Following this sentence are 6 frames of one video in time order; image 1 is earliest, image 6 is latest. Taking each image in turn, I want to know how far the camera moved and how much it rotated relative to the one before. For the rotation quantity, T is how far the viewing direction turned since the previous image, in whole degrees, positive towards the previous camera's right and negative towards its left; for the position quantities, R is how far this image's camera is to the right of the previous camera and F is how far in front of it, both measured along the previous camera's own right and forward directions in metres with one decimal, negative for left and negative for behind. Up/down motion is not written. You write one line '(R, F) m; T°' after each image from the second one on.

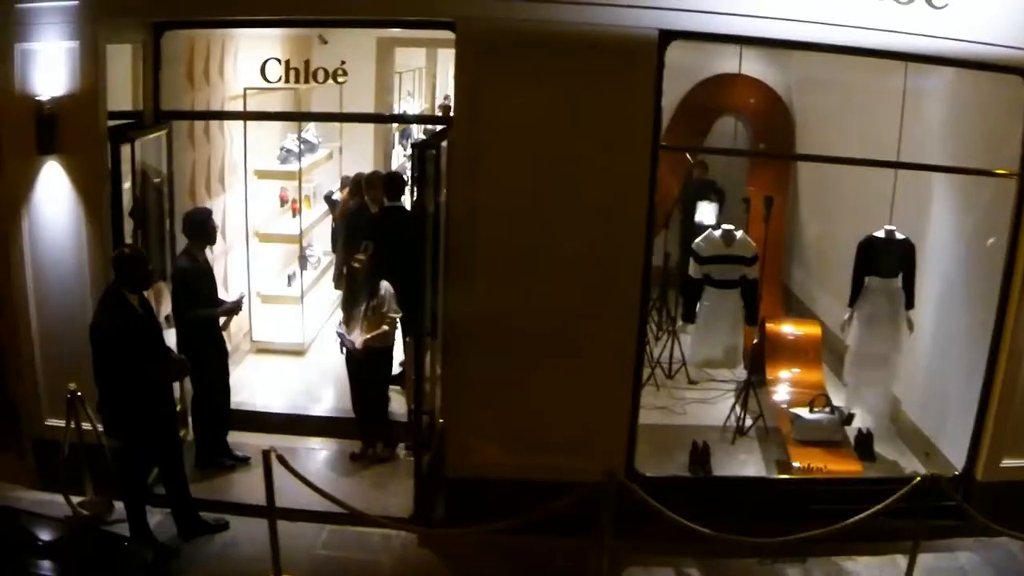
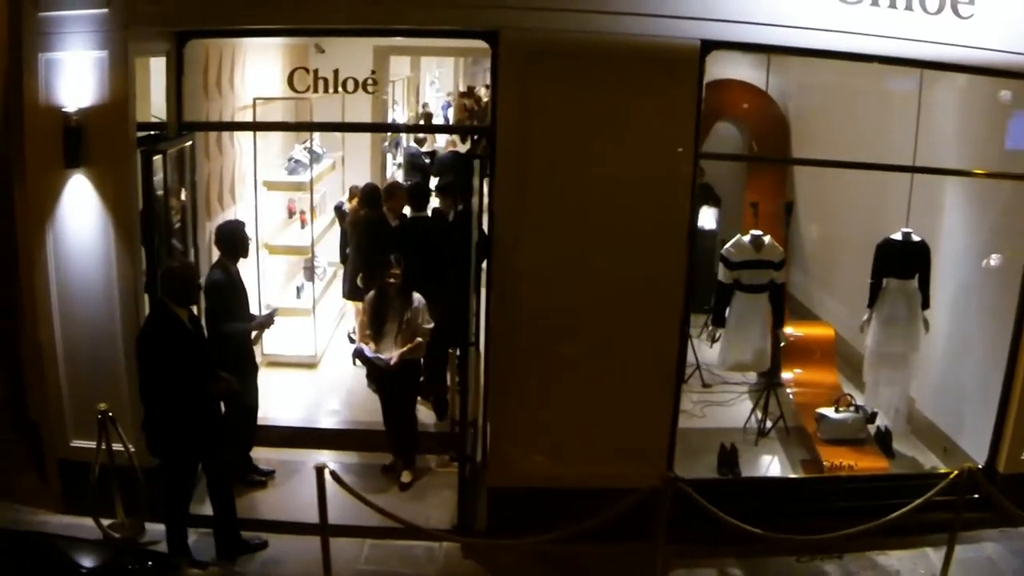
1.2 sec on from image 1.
(-0.6, 0.0) m; +4°
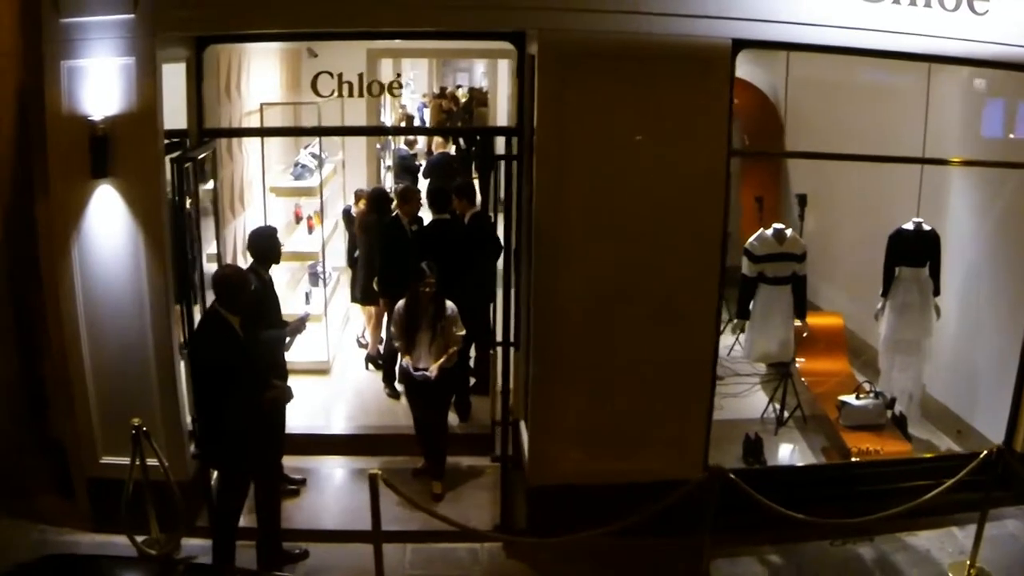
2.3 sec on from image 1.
(-0.5, 0.0) m; +3°
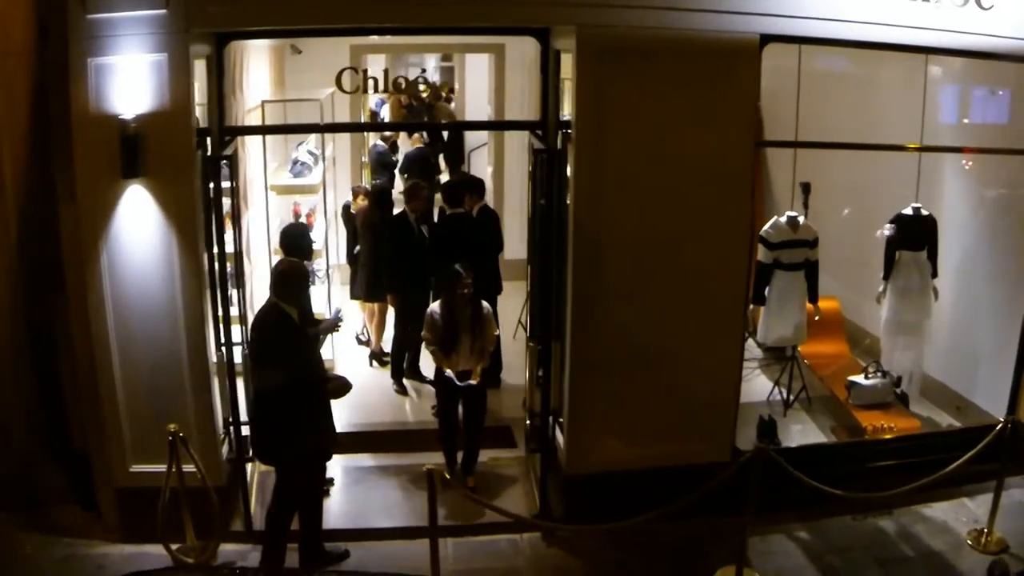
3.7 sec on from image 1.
(-0.7, 0.0) m; +5°
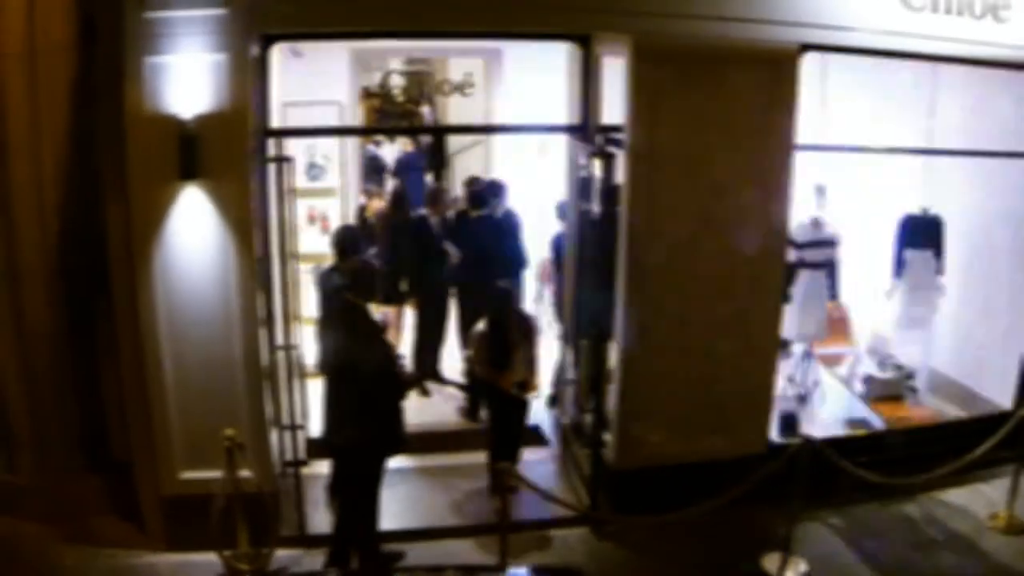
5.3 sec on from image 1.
(-0.7, 0.0) m; +5°
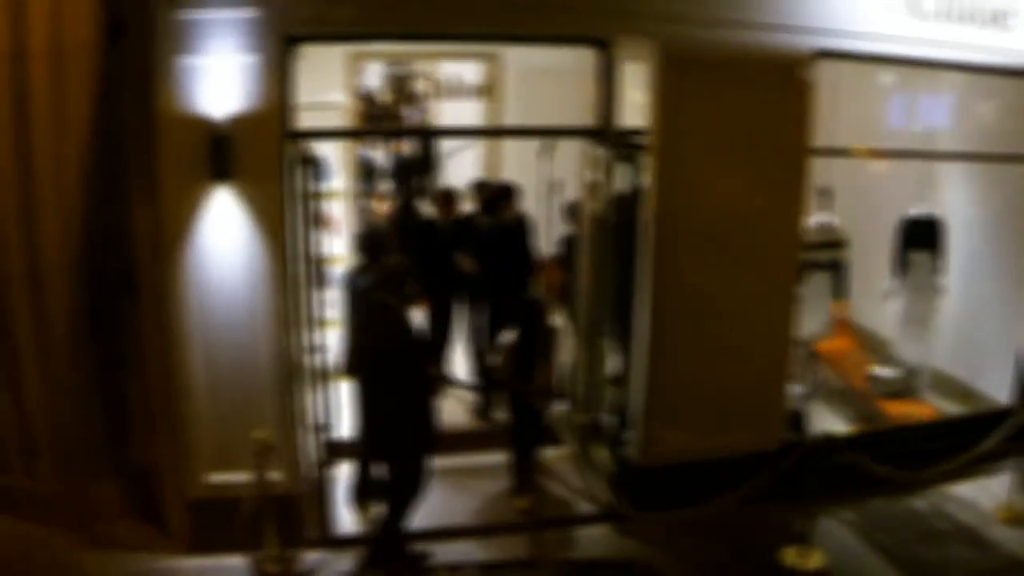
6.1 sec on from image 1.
(-0.2, -0.1) m; +1°
